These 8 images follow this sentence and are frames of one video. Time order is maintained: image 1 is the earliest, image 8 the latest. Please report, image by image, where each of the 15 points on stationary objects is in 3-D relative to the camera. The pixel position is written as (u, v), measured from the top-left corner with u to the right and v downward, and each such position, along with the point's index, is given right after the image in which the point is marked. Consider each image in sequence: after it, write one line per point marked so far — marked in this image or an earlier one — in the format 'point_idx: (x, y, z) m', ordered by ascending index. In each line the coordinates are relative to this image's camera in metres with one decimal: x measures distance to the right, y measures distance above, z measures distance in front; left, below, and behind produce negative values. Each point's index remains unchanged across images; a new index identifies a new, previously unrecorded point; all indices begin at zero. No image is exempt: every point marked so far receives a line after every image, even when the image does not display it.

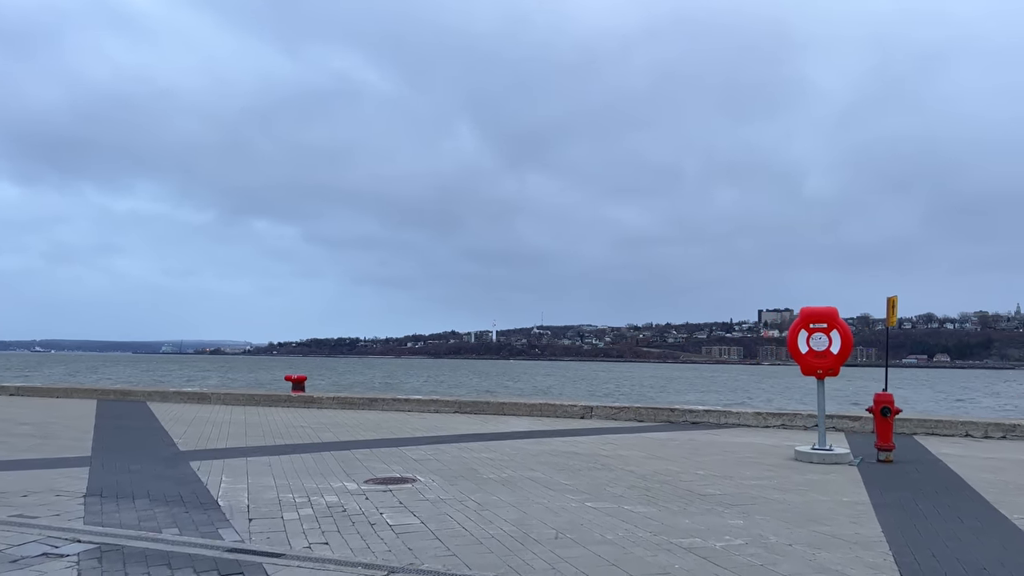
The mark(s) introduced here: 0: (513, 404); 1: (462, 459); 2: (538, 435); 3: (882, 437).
0: (0.0, -2.2, +15.1) m
1: (-0.6, -2.0, +9.3) m
2: (+0.4, -2.2, +11.8) m
3: (+4.4, -1.8, +9.4) m
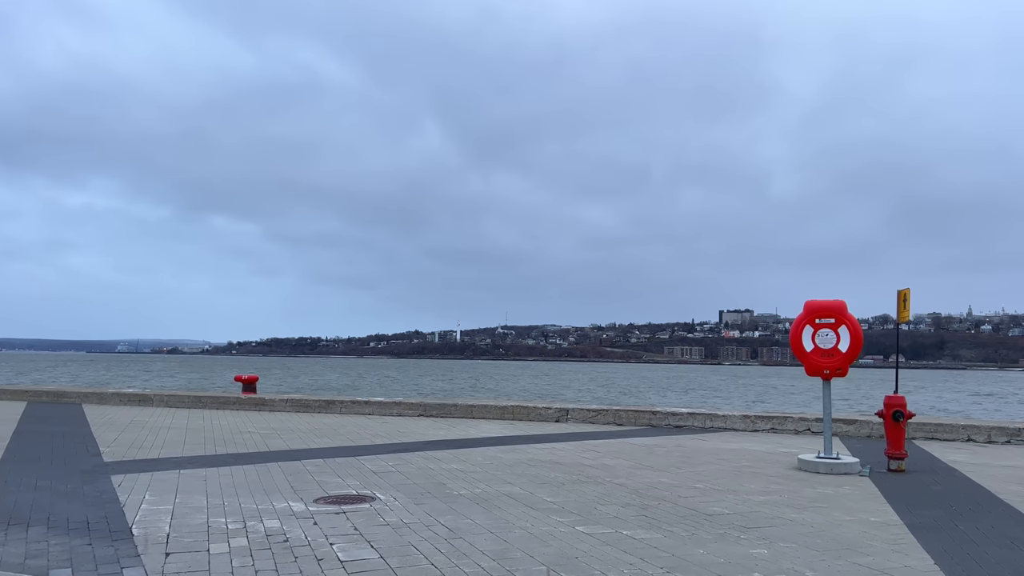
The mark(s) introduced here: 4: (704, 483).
0: (-0.5, -2.1, +14.0) m
1: (-0.9, -1.9, +8.2) m
2: (0.0, -2.1, +10.7) m
3: (+4.1, -1.7, +8.5) m
4: (+1.9, -1.9, +7.6) m
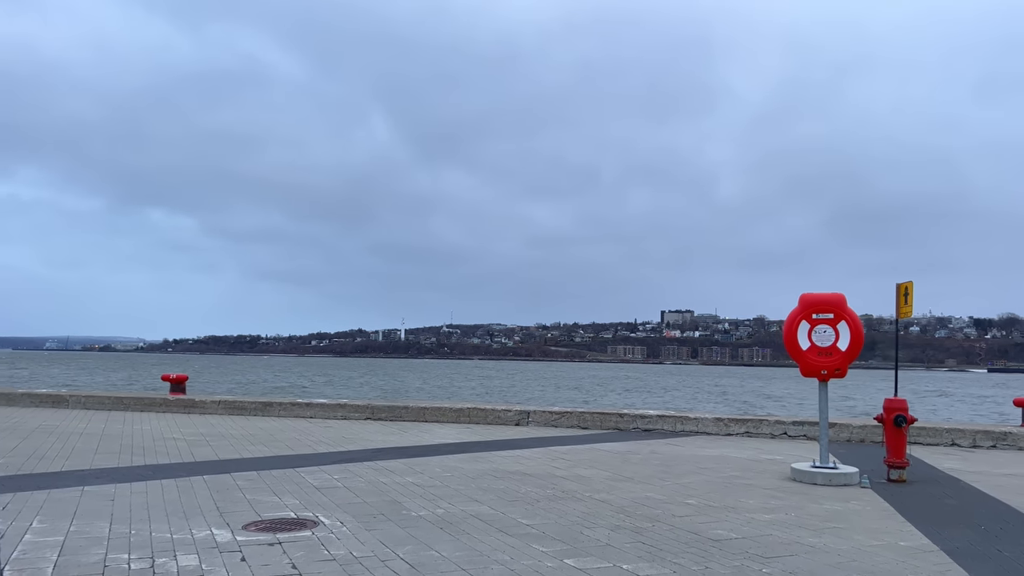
0: (-1.3, -2.0, +12.9) m
1: (-1.2, -1.8, +7.1) m
2: (-0.5, -2.0, +9.6) m
3: (+3.8, -1.6, +7.8) m
4: (+1.6, -1.8, +6.7) m
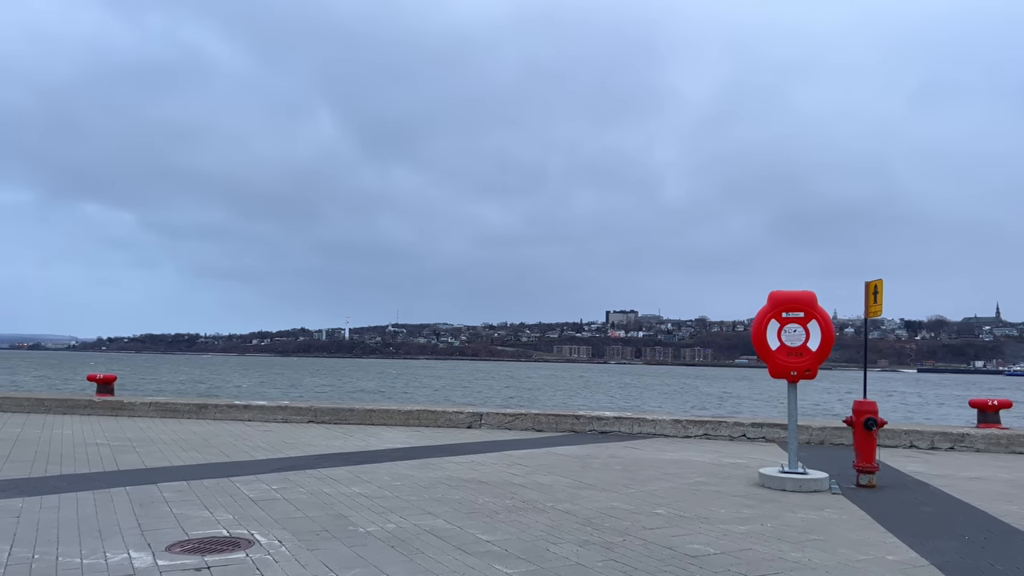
0: (-2.0, -1.9, +12.3) m
1: (-1.6, -1.7, +6.5) m
2: (-1.0, -1.9, +9.1) m
3: (+3.3, -1.6, +7.5) m
4: (+1.2, -1.8, +6.3) m
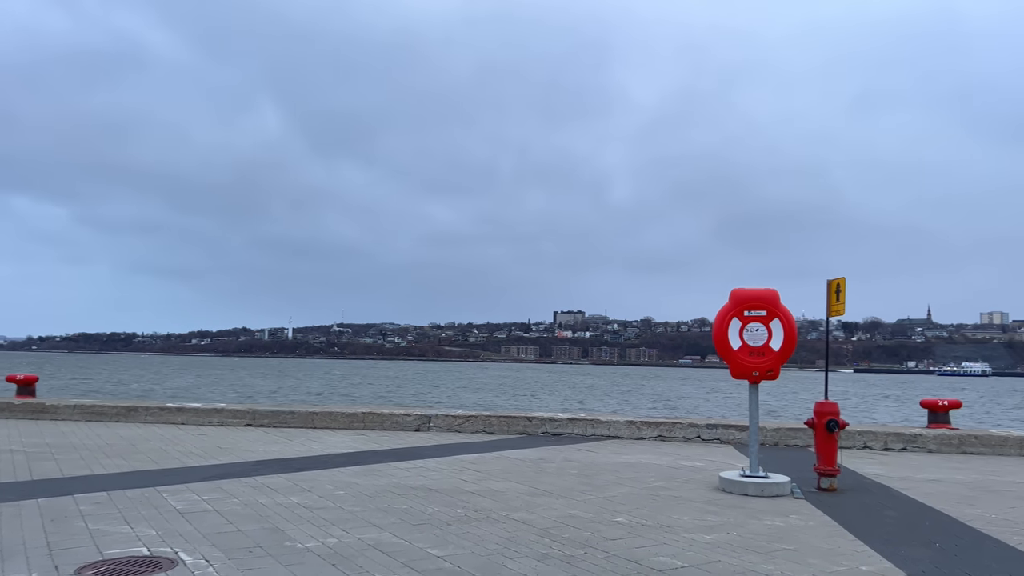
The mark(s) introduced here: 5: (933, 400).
0: (-2.8, -1.9, +11.7) m
1: (-1.9, -1.7, +6.0) m
2: (-1.6, -1.9, +8.6) m
3: (+2.9, -1.6, +7.3) m
4: (+0.9, -1.7, +6.0) m
5: (+6.0, -1.6, +11.2) m
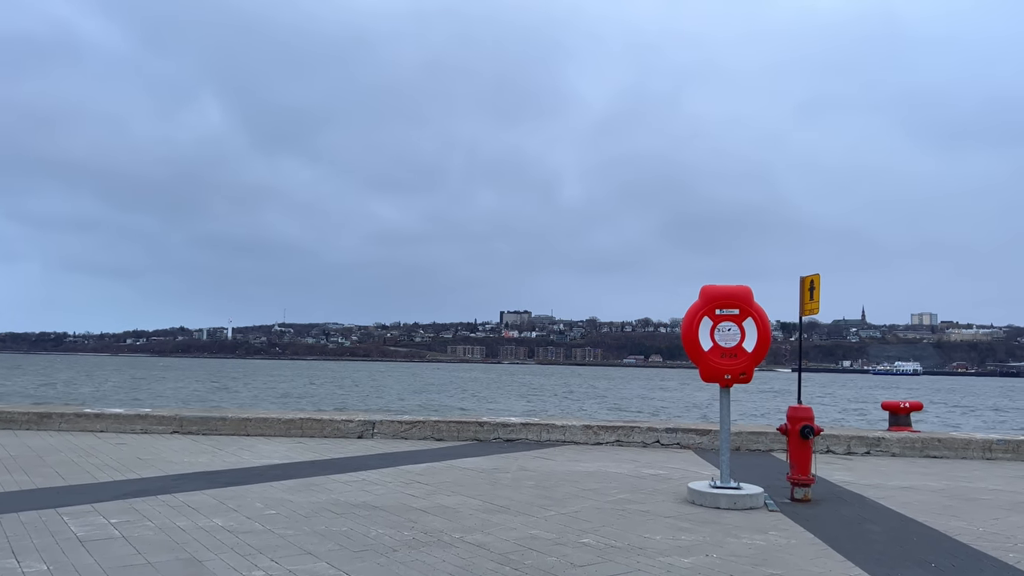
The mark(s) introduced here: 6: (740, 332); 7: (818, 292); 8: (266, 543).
0: (-3.5, -1.8, +10.9) m
1: (-2.2, -1.6, +5.2) m
2: (-2.1, -1.8, +7.8) m
3: (+2.5, -1.5, +6.8) m
4: (+0.6, -1.7, +5.4) m
5: (+5.3, -1.6, +11.0) m
6: (+1.9, -0.4, +6.7) m
7: (+2.8, 0.0, +7.2) m
8: (-1.6, -1.6, +5.1) m
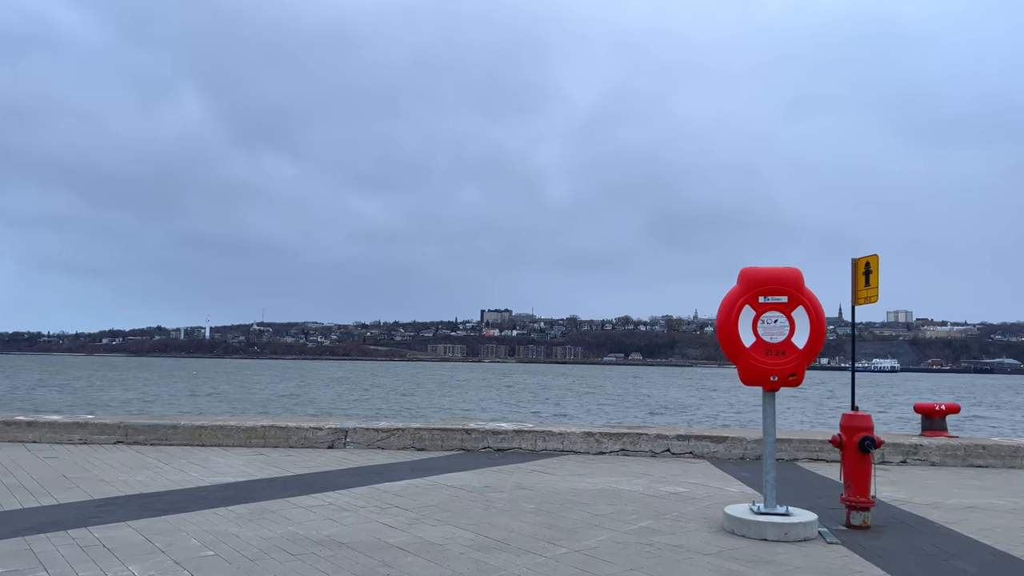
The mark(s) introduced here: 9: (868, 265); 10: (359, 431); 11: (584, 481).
0: (-3.6, -1.7, +9.5) m
1: (-2.2, -1.5, +4.0) m
2: (-2.1, -1.7, +6.6) m
3: (+2.5, -1.4, +5.7) m
4: (+0.6, -1.6, +4.2) m
5: (+5.2, -1.4, +9.9) m
6: (+1.9, -0.3, +5.5) m
7: (+2.8, +0.1, +6.0) m
8: (-1.5, -1.5, +3.8) m
9: (+2.7, +0.2, +6.0) m
10: (-1.8, -1.7, +9.4) m
11: (+0.7, -1.8, +7.4) m
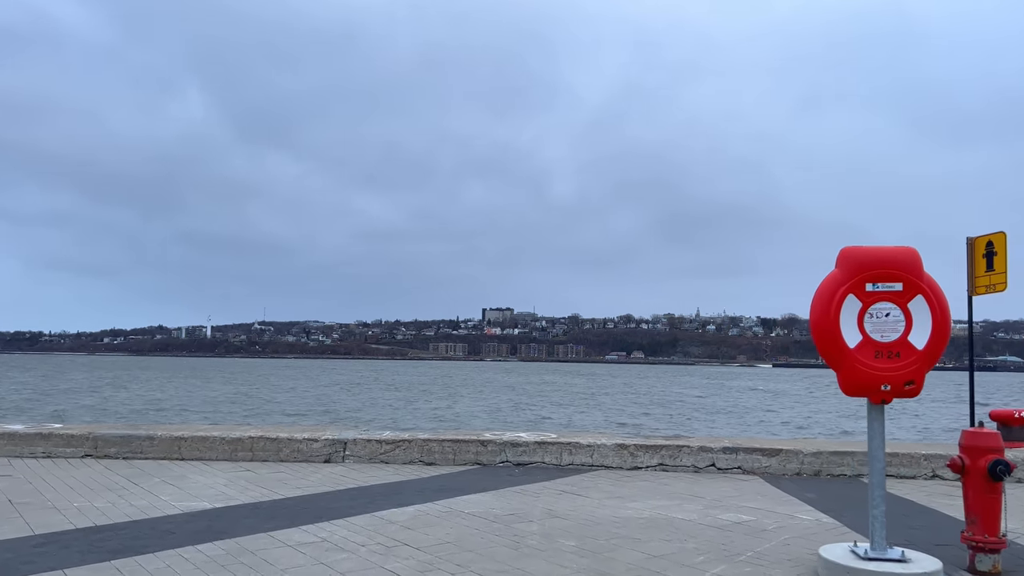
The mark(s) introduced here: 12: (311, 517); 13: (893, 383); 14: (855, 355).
0: (-3.3, -1.6, +8.4) m
1: (-2.0, -1.5, +2.8) m
2: (-1.9, -1.6, +5.4) m
3: (+2.7, -1.3, +4.5) m
4: (+0.8, -1.5, +3.0) m
5: (+5.4, -1.3, +8.7) m
6: (+2.1, -0.2, +4.4) m
7: (+3.0, +0.2, +4.9) m
8: (-1.3, -1.4, +2.7) m
9: (+2.9, +0.3, +4.9) m
10: (-1.6, -1.6, +8.3) m
11: (+0.9, -1.7, +6.2) m
12: (-1.4, -1.6, +5.7) m
13: (+2.1, -0.5, +4.3) m
14: (+1.9, -0.4, +4.4) m
